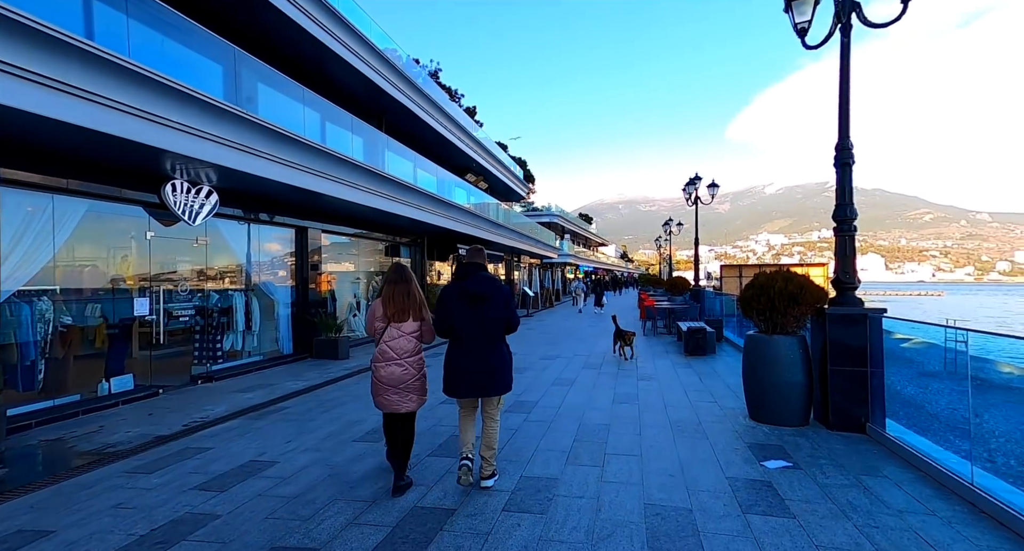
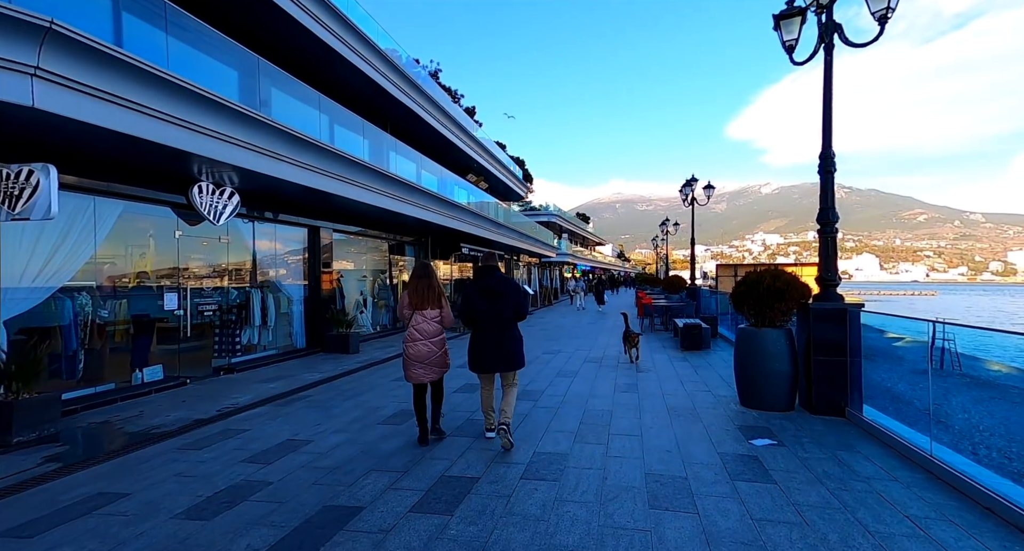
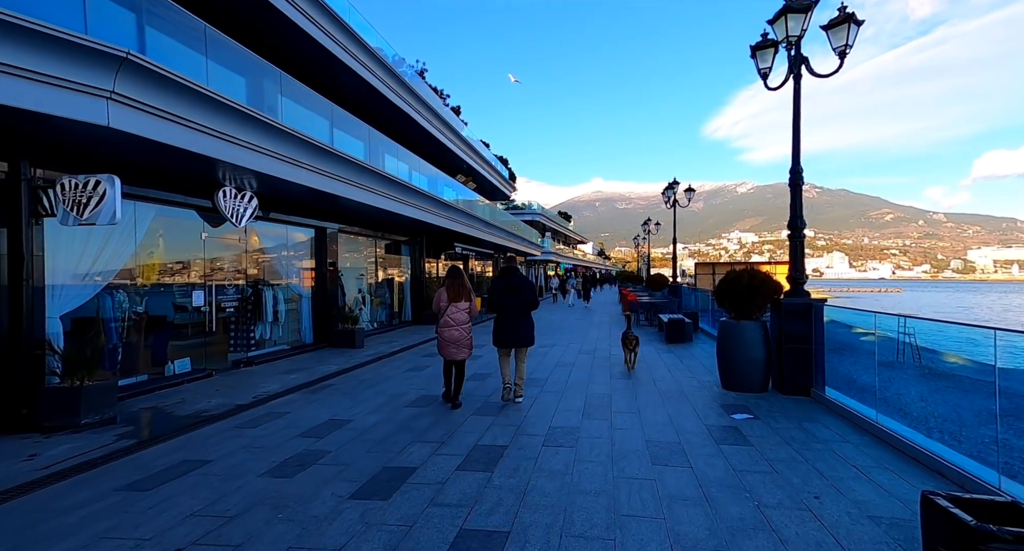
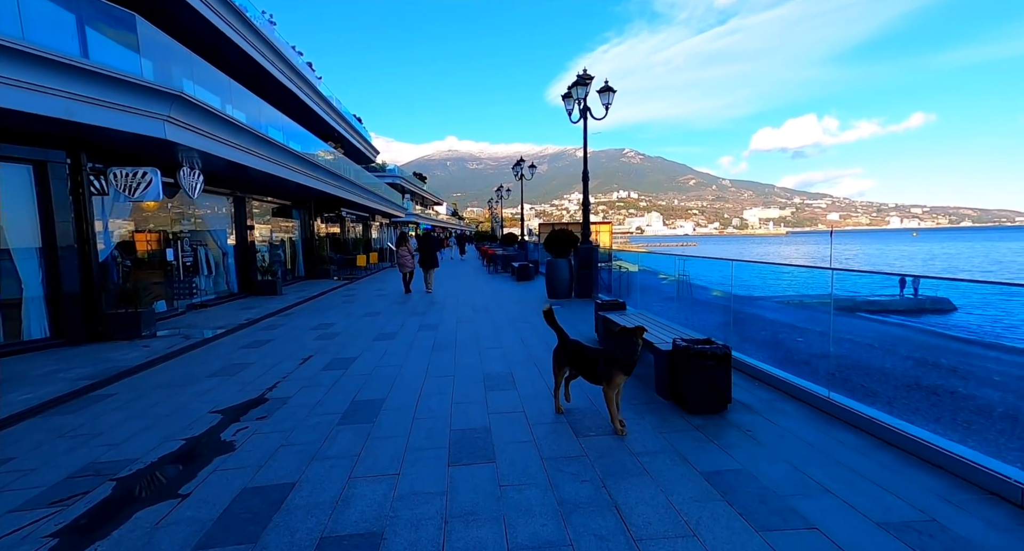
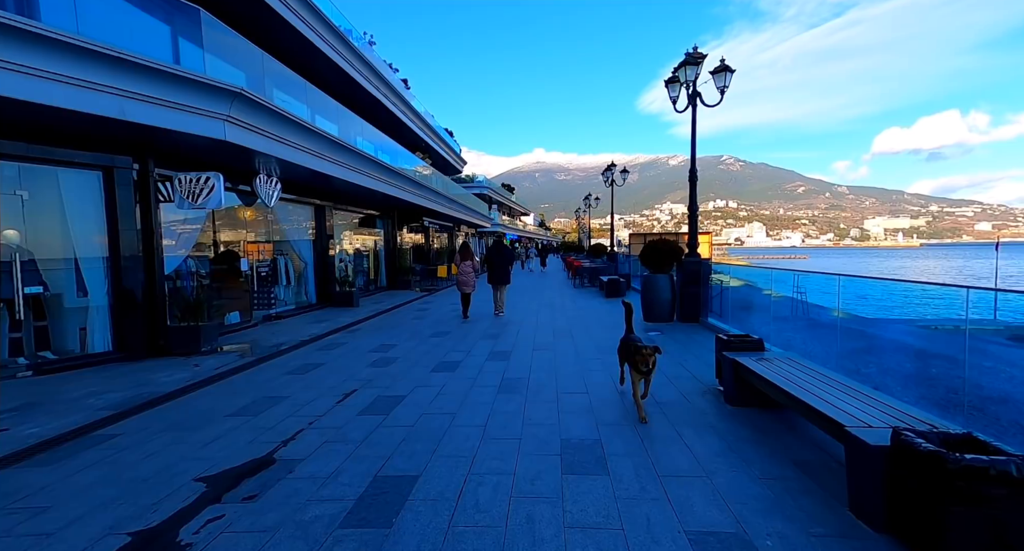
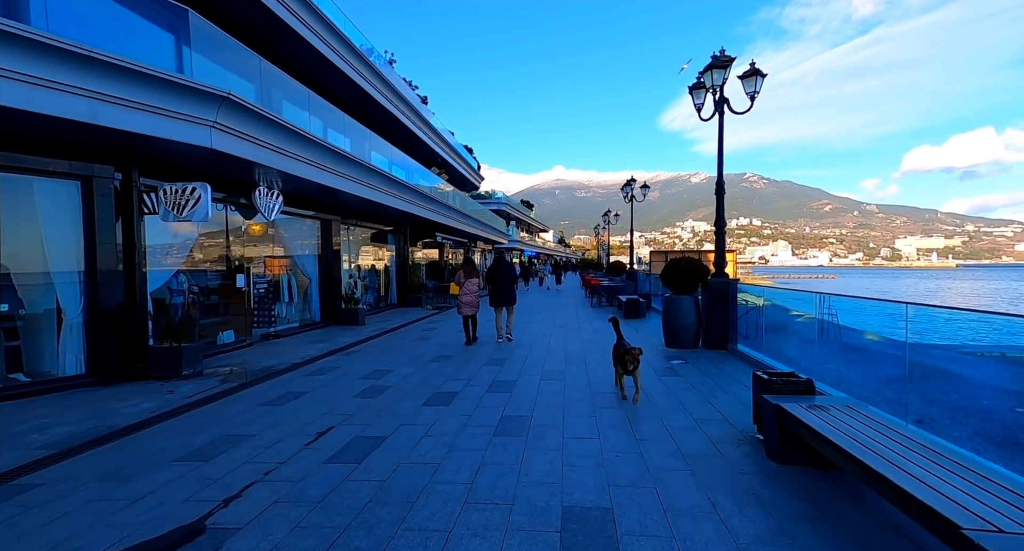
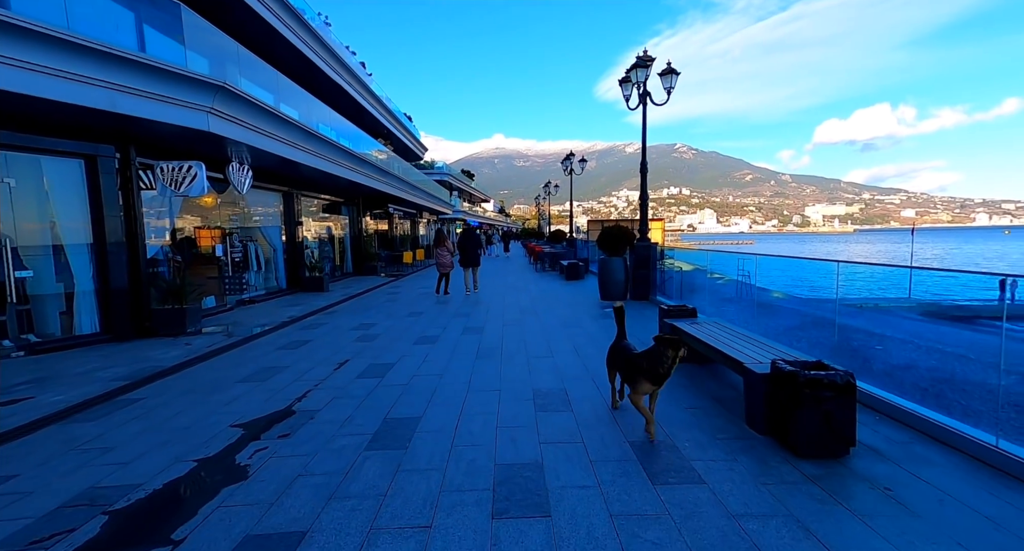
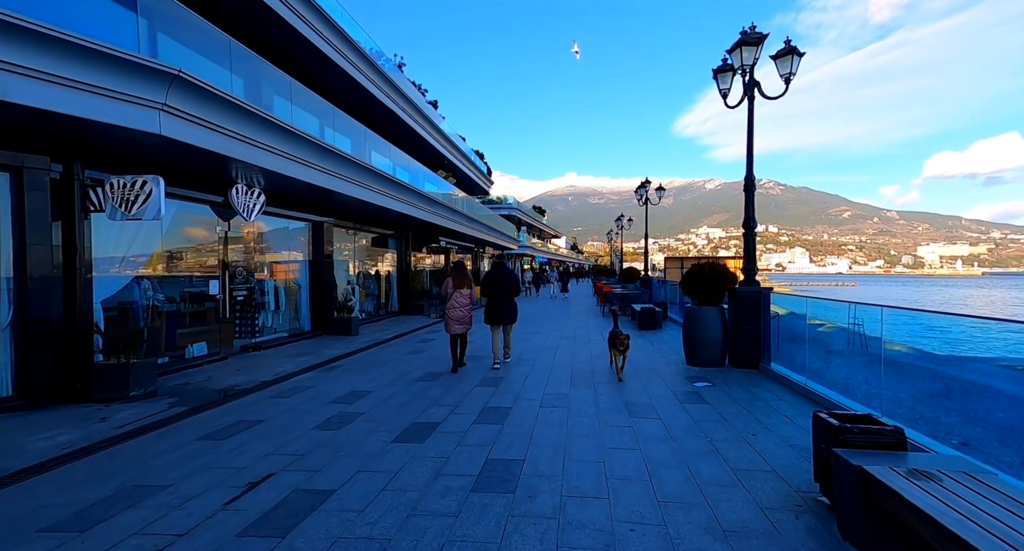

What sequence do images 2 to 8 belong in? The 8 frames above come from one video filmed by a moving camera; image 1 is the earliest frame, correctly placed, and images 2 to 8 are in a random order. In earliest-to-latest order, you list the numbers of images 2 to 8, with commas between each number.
2, 3, 8, 6, 5, 7, 4
